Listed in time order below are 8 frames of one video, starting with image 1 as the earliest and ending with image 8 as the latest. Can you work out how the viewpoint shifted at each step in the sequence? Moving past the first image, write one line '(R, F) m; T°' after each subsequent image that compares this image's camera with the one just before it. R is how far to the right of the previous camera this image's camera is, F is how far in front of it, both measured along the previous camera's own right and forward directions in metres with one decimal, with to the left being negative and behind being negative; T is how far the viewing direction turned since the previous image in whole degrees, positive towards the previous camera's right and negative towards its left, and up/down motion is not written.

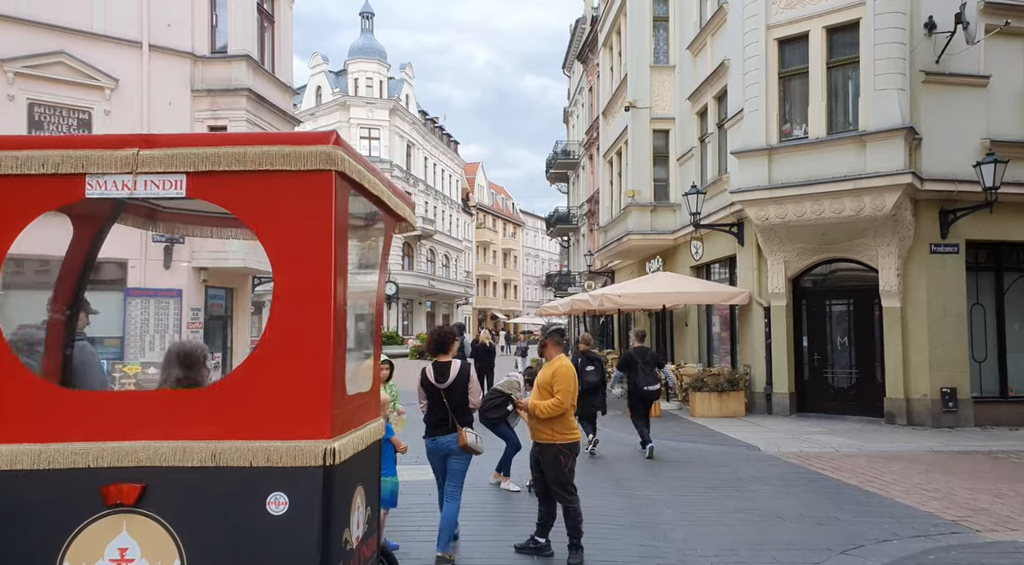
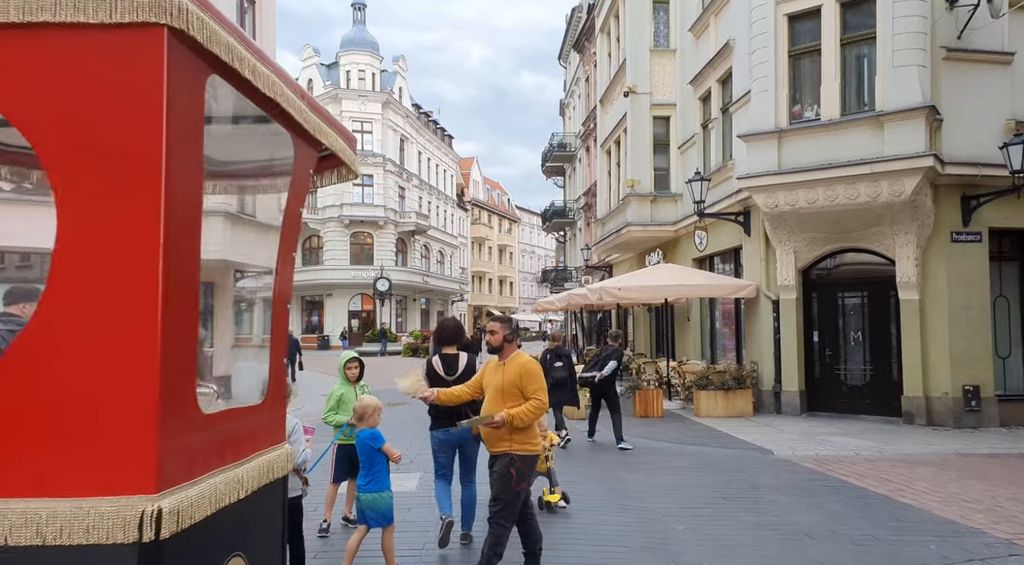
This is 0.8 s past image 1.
(+0.1, +0.8) m; 0°
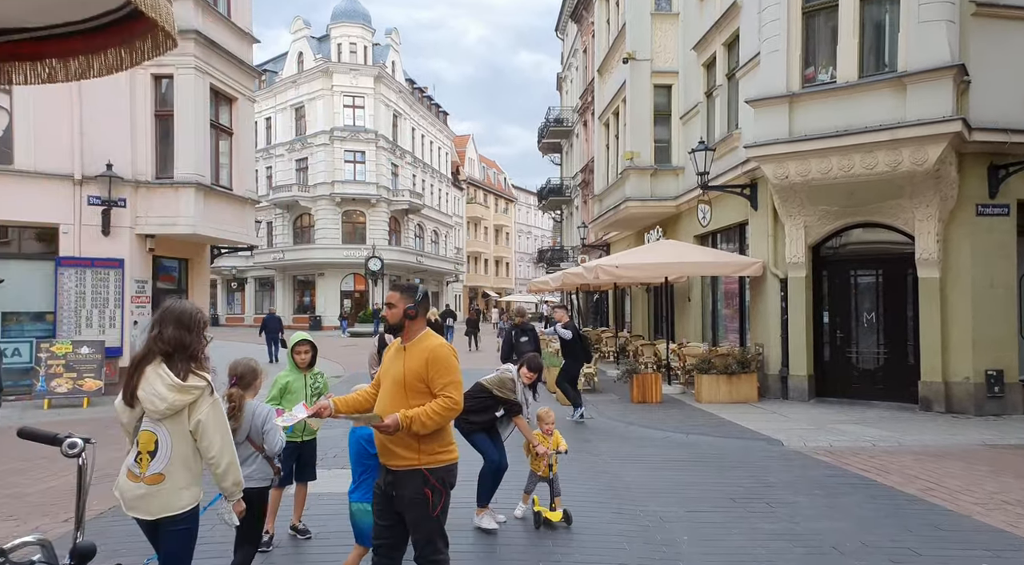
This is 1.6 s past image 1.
(+0.1, +0.8) m; 0°
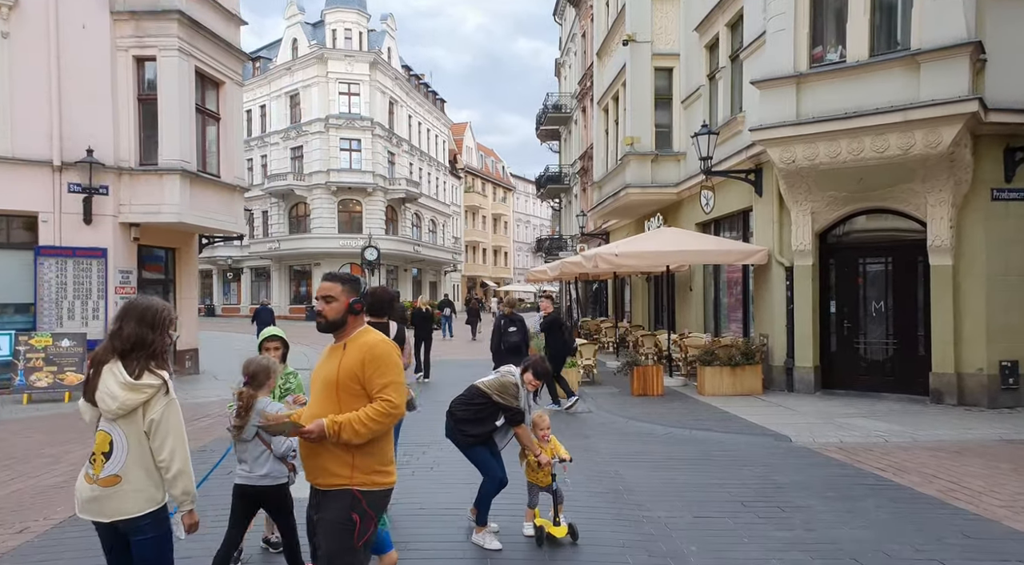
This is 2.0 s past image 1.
(0.0, +0.4) m; 0°
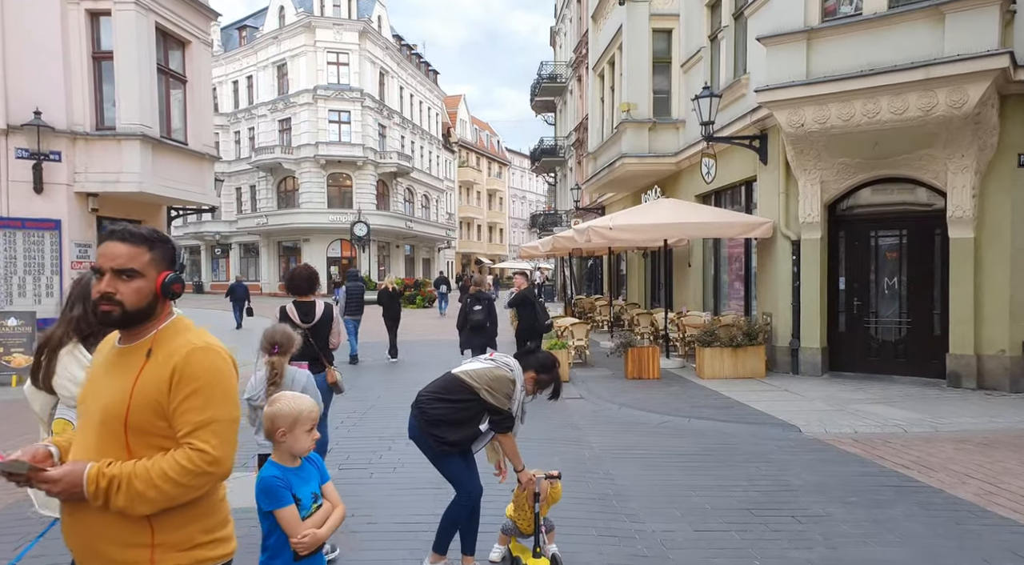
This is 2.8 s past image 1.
(+0.2, +0.8) m; 0°
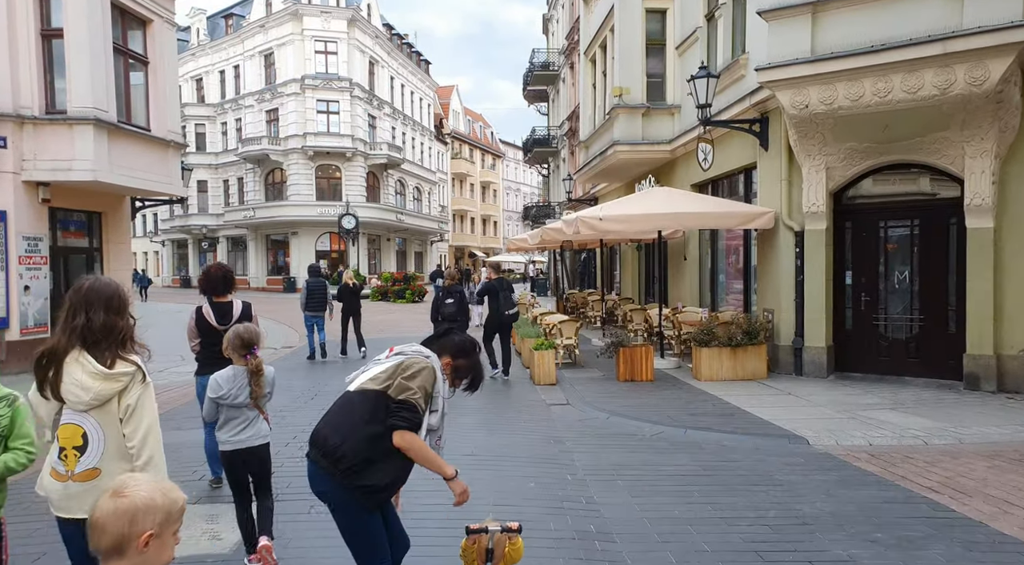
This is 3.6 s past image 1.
(+0.2, +0.8) m; 0°
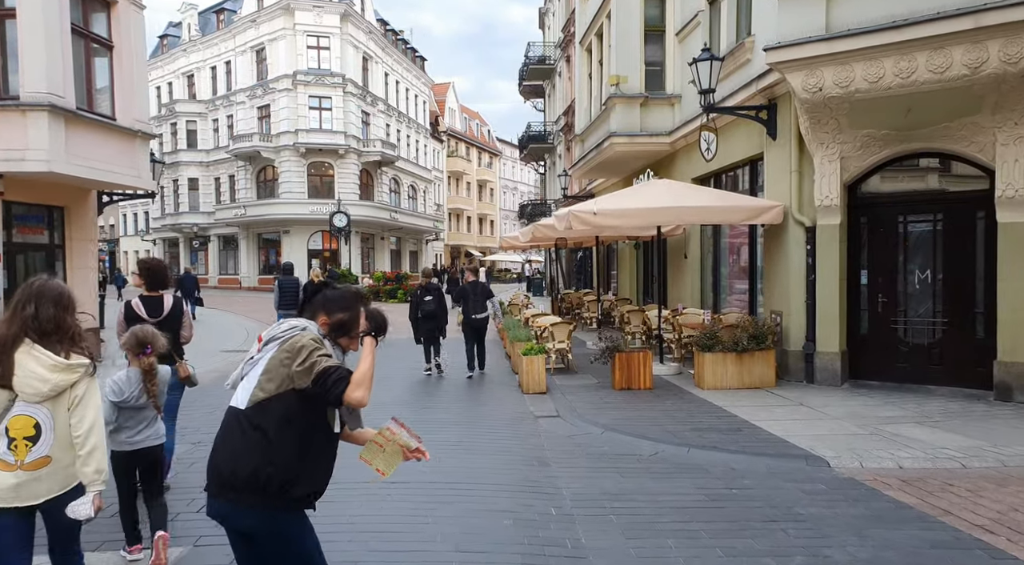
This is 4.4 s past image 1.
(+0.2, +0.8) m; 0°
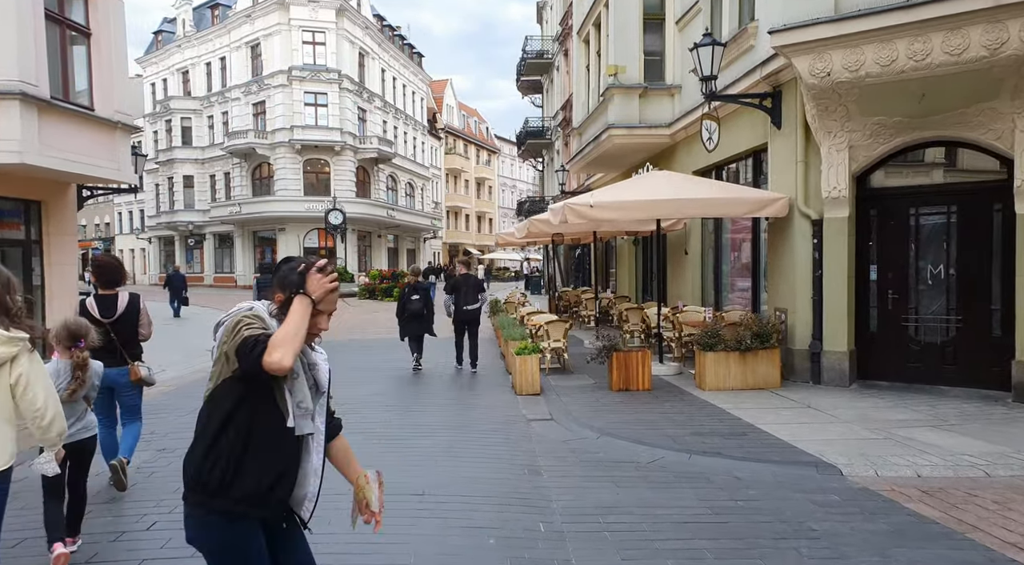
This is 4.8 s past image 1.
(+0.1, +0.4) m; 0°
